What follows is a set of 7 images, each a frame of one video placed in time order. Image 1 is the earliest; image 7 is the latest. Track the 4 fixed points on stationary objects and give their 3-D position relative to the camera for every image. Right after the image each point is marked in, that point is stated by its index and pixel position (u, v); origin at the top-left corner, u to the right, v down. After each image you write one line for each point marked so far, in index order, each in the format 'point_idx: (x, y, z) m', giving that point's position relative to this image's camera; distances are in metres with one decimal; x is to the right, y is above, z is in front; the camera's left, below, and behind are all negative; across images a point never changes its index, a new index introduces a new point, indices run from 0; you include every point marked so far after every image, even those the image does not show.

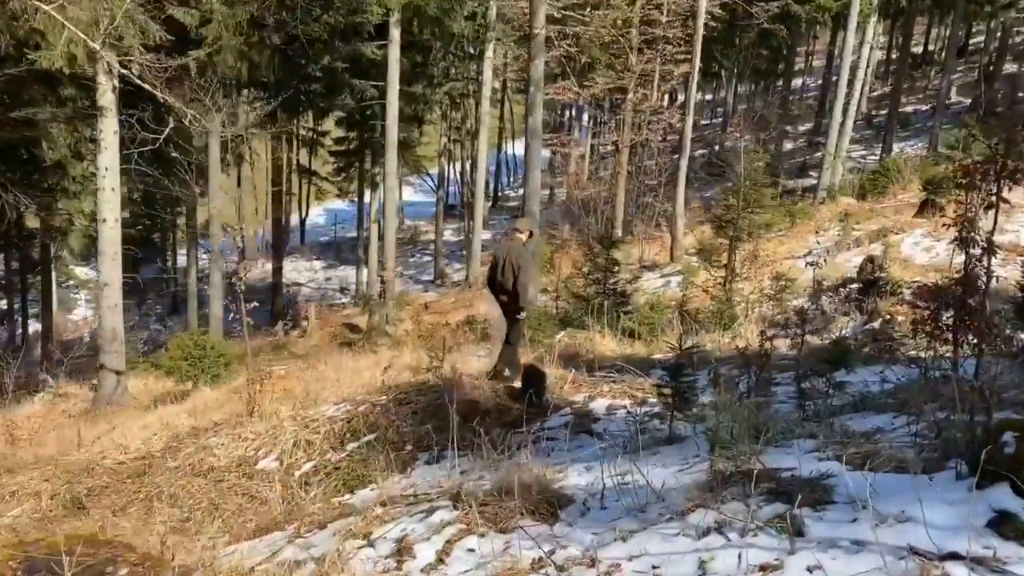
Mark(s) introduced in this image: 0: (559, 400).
0: (+0.3, -0.7, +5.3) m
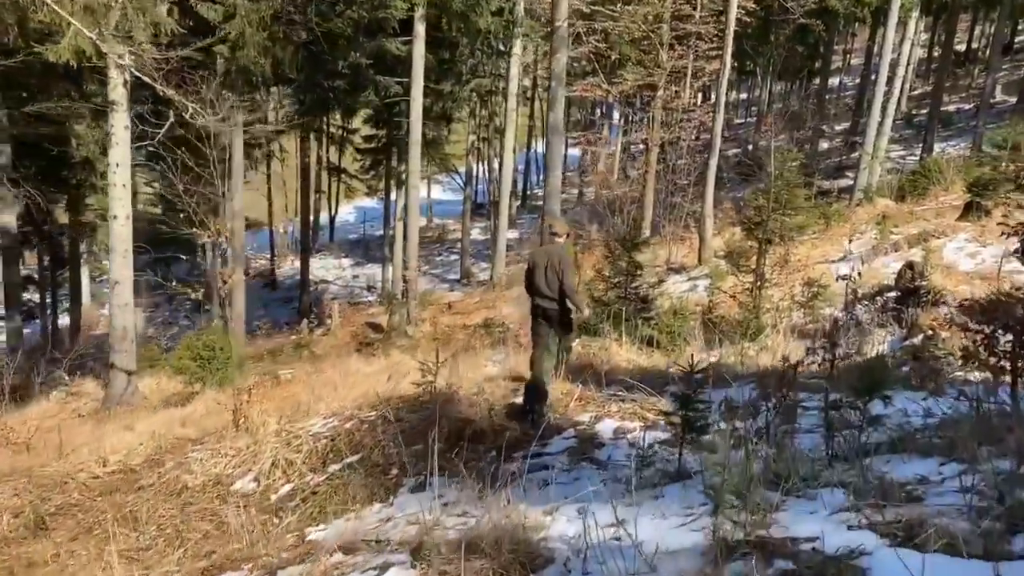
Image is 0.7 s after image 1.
0: (+0.3, -0.8, +4.9) m
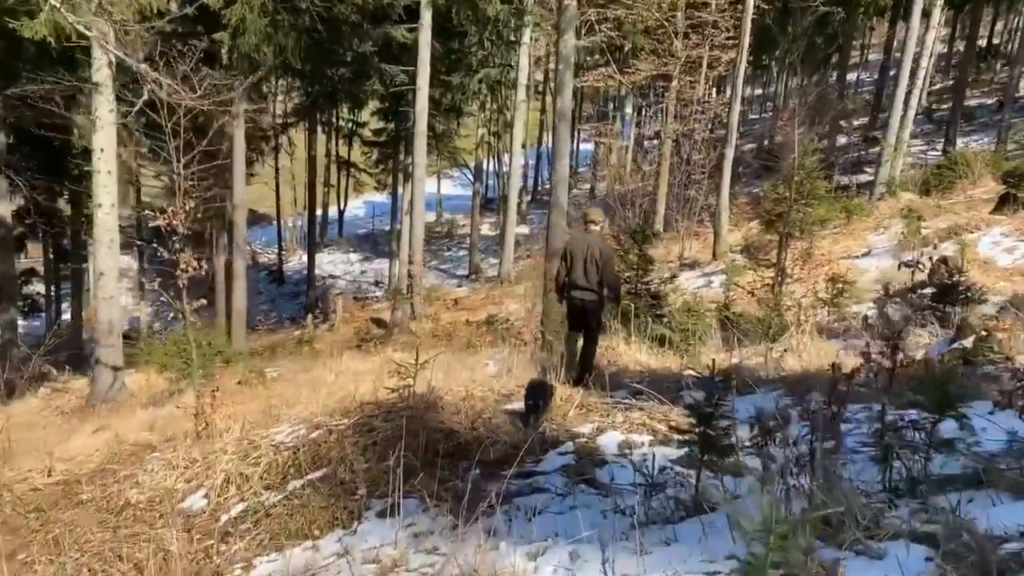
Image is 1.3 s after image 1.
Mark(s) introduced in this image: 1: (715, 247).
0: (+0.2, -0.7, +4.2) m
1: (+3.9, +0.7, +15.5) m
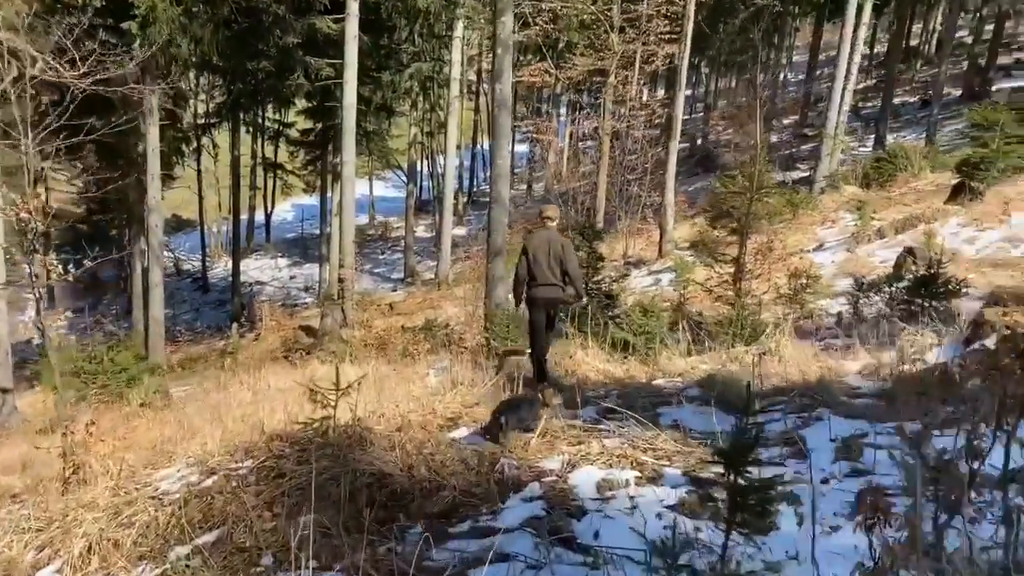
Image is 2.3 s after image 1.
0: (0.0, -0.8, +3.4) m
1: (+2.8, +0.8, +14.9) m
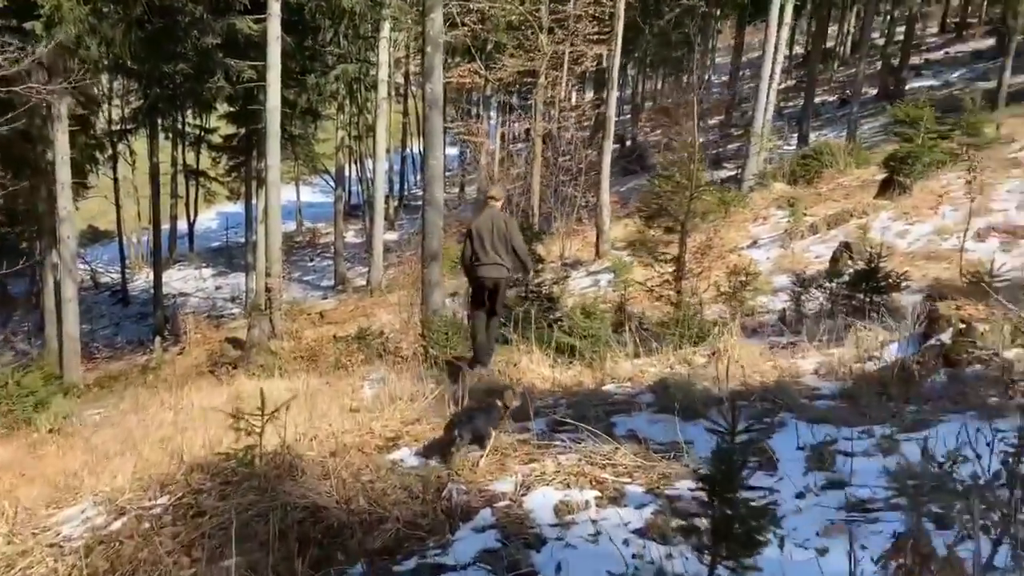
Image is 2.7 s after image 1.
0: (-0.2, -0.8, +3.1) m
1: (+1.6, +0.7, +14.8) m
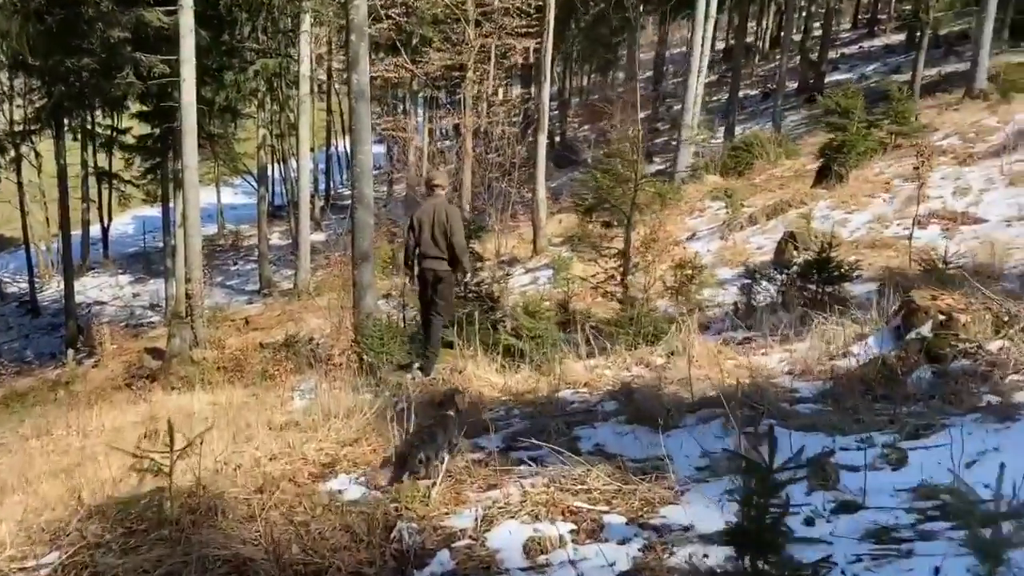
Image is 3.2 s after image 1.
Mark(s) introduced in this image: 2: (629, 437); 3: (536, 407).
0: (-0.3, -0.8, +2.6) m
1: (+0.4, +0.8, +14.5) m
2: (+0.5, -0.6, +3.4) m
3: (+0.1, -0.6, +4.3) m
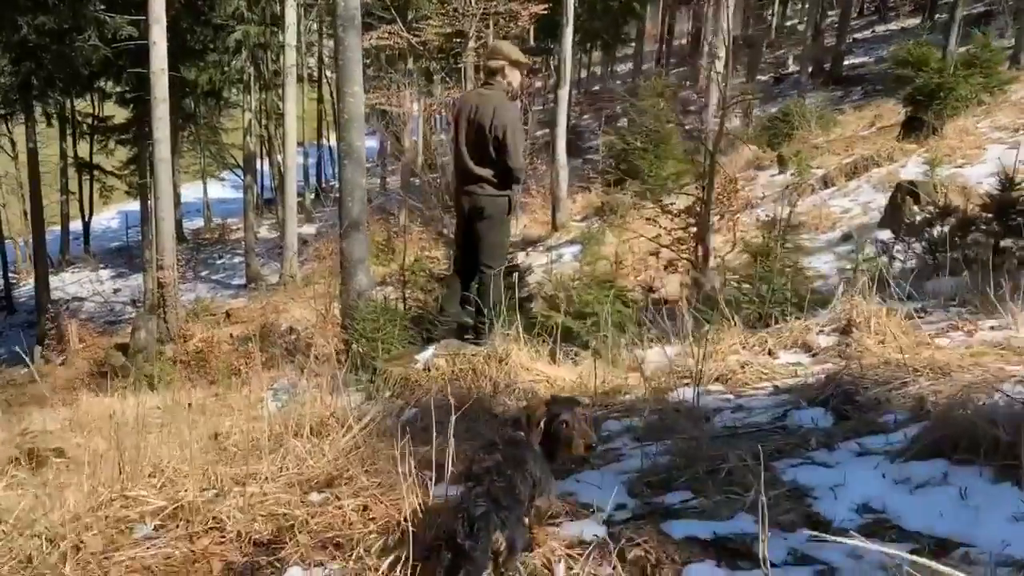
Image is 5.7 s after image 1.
0: (0.0, -0.5, +0.7) m
1: (+0.6, +1.1, +12.5) m
2: (+0.8, -0.4, +1.5) m
3: (+0.4, -0.4, +2.4) m
